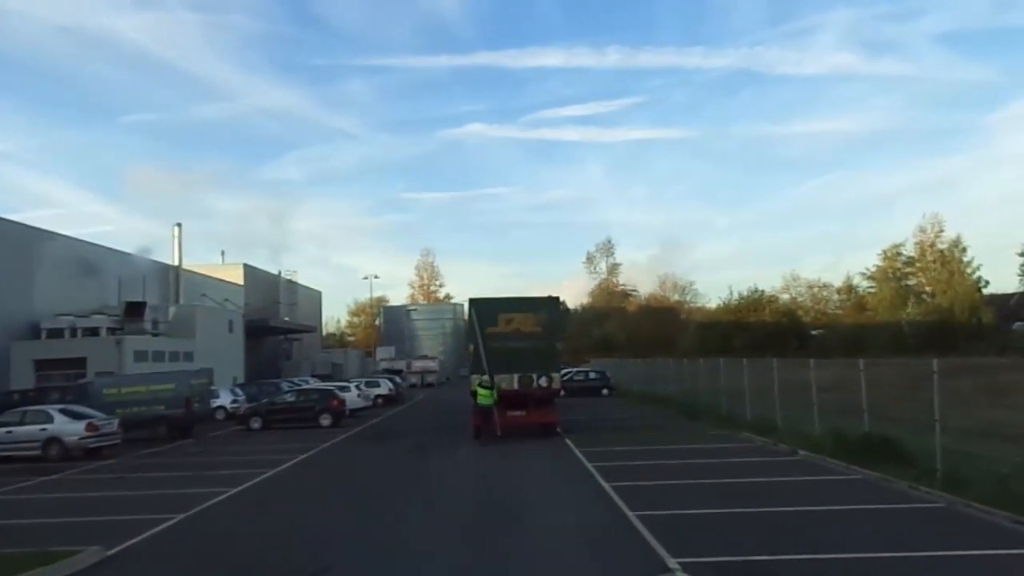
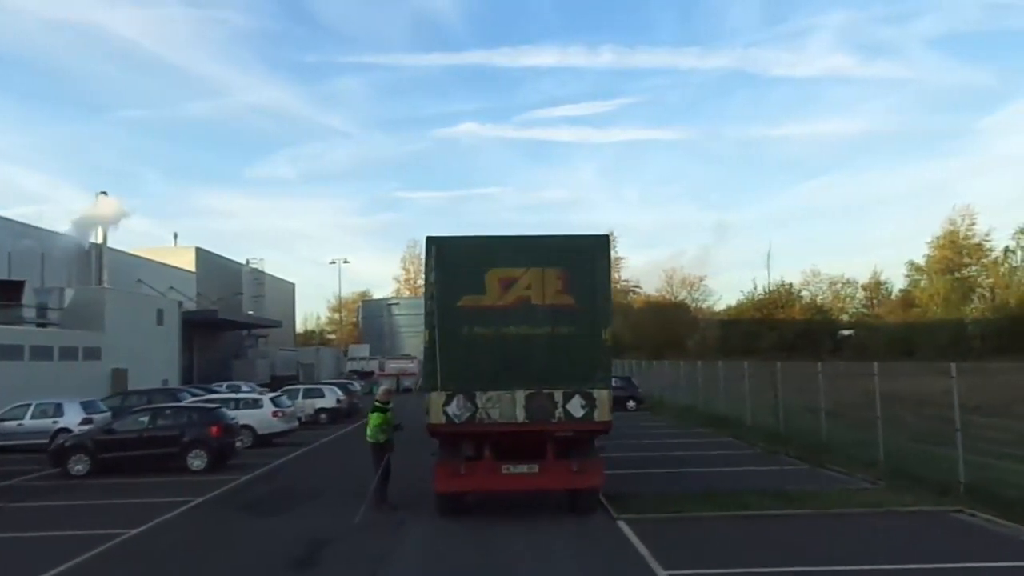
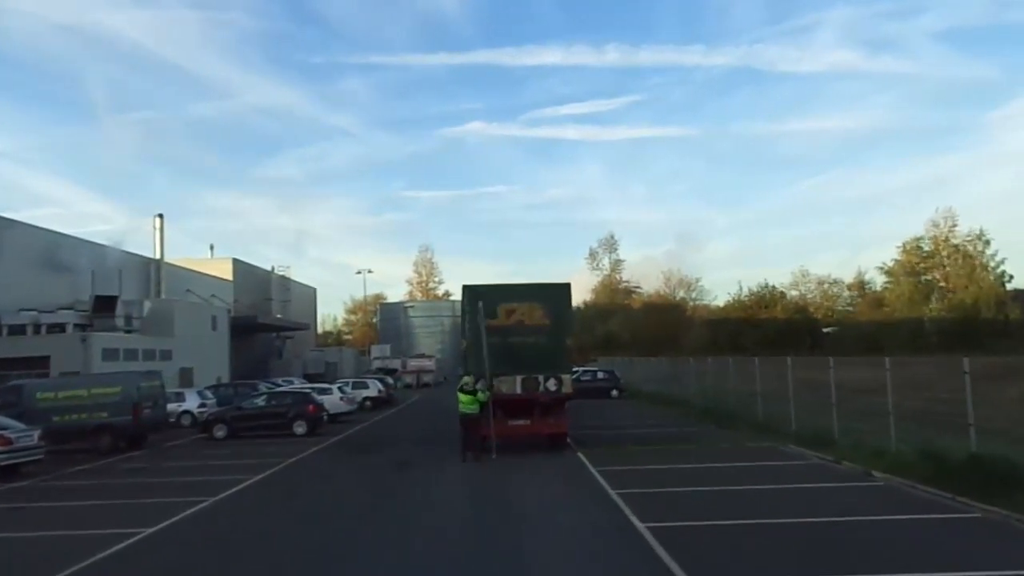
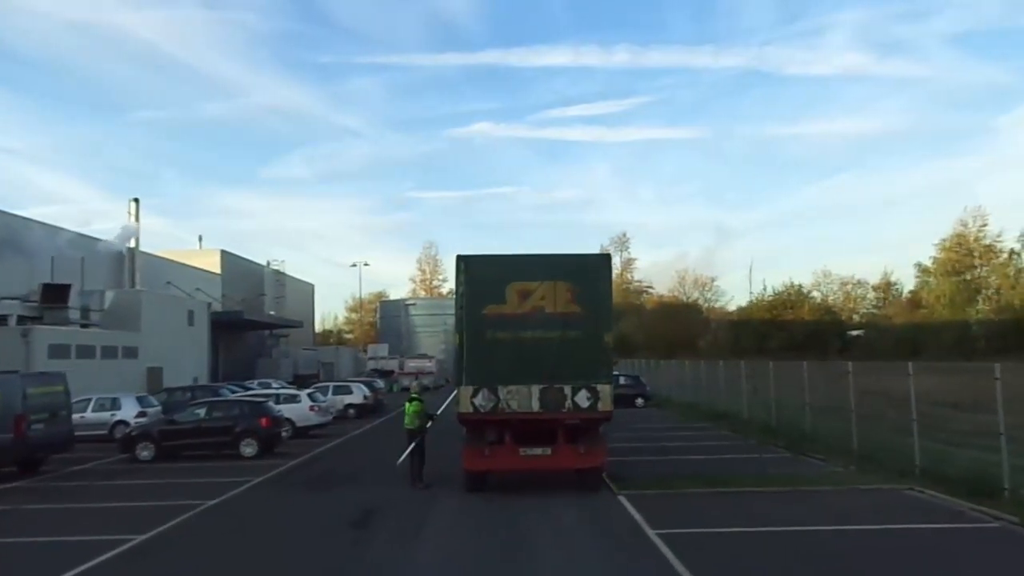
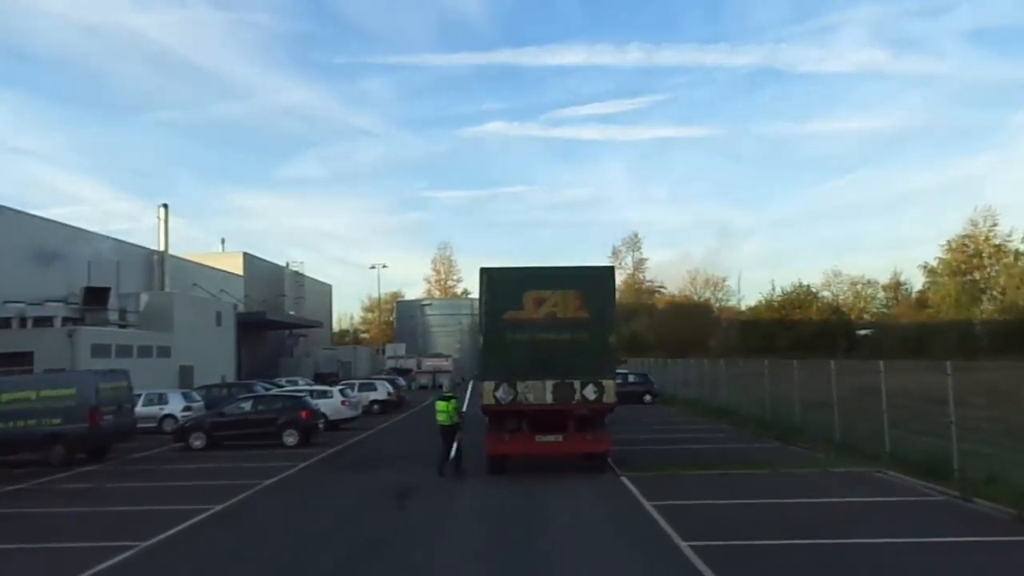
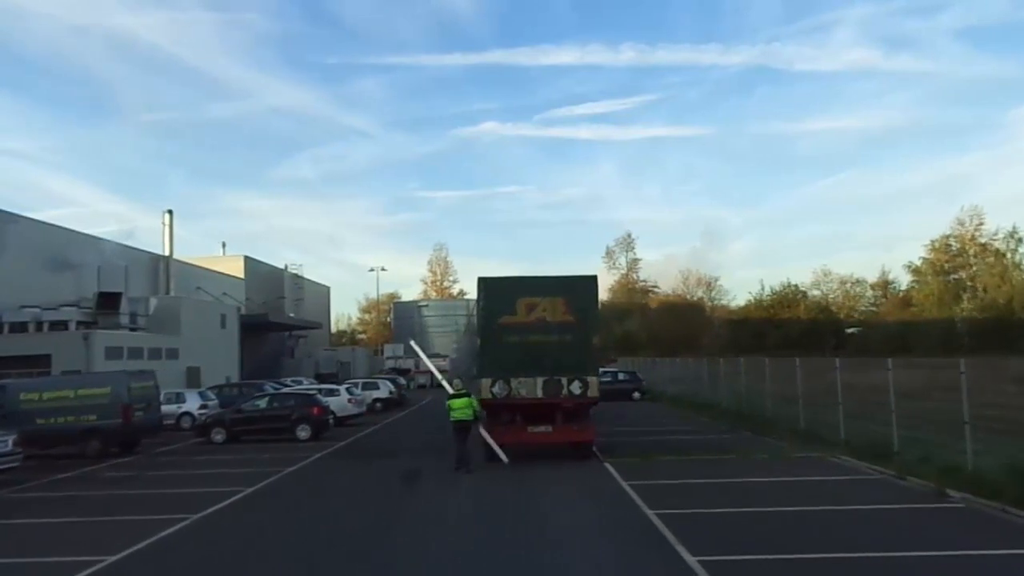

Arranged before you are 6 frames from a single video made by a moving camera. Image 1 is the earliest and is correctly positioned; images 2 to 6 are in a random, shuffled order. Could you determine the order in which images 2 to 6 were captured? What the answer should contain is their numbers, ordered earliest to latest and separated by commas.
3, 6, 5, 4, 2
